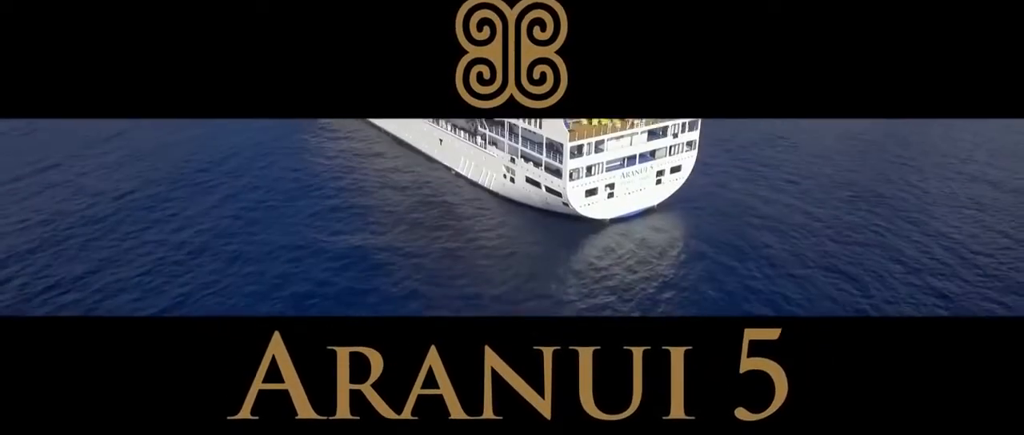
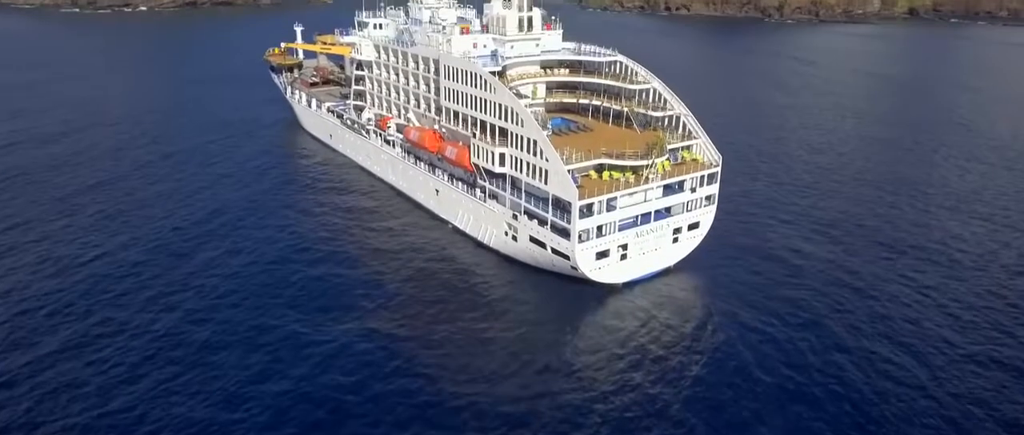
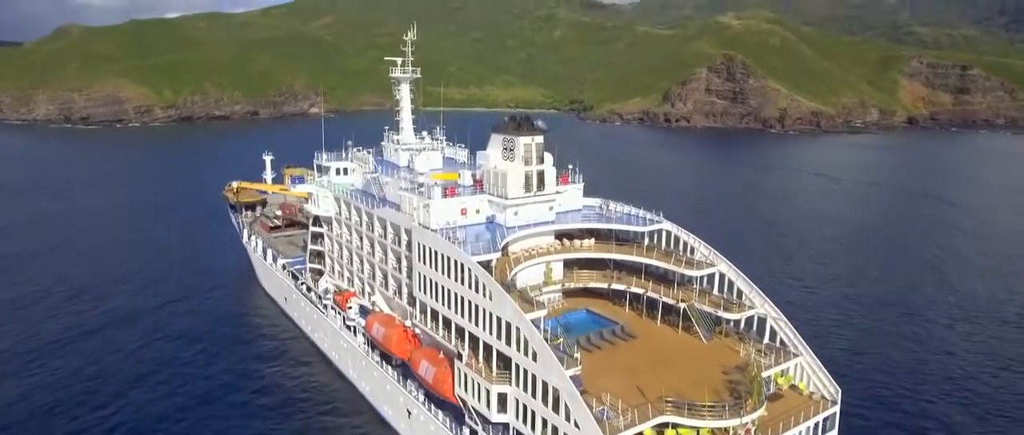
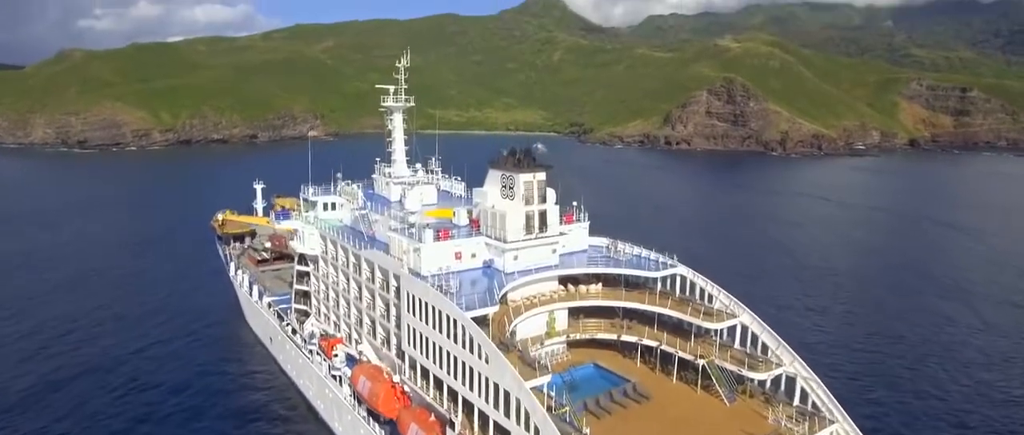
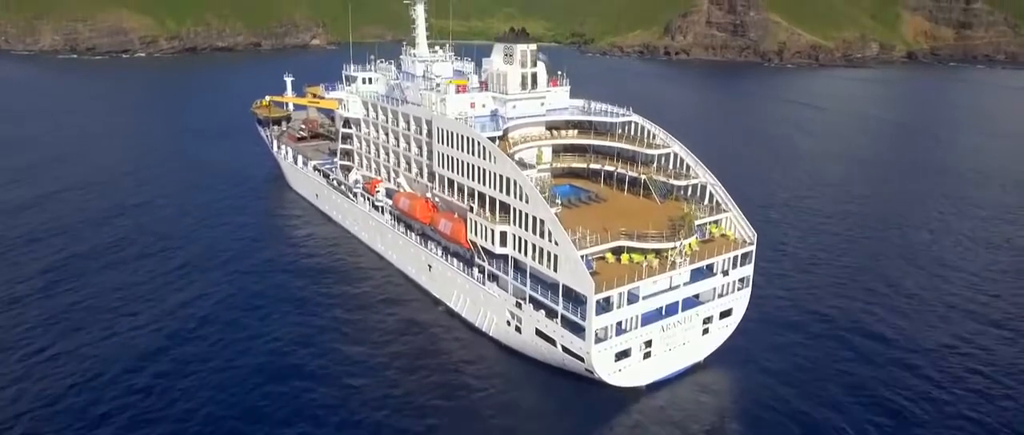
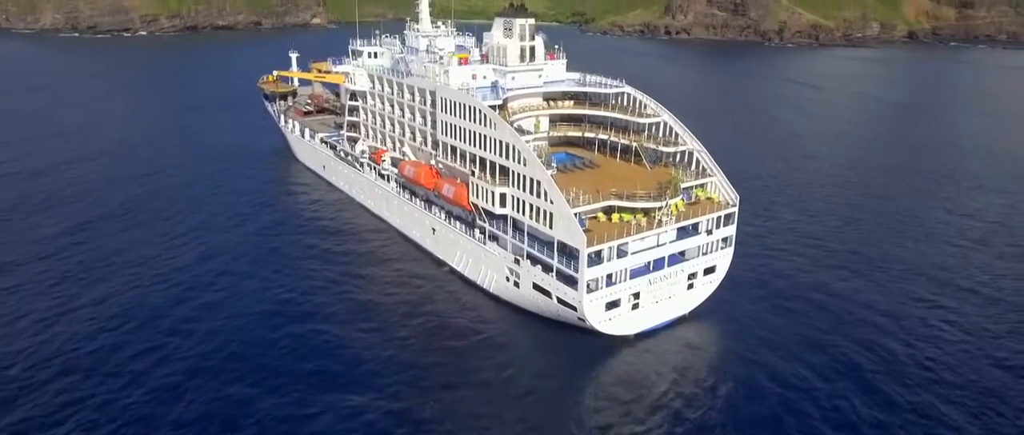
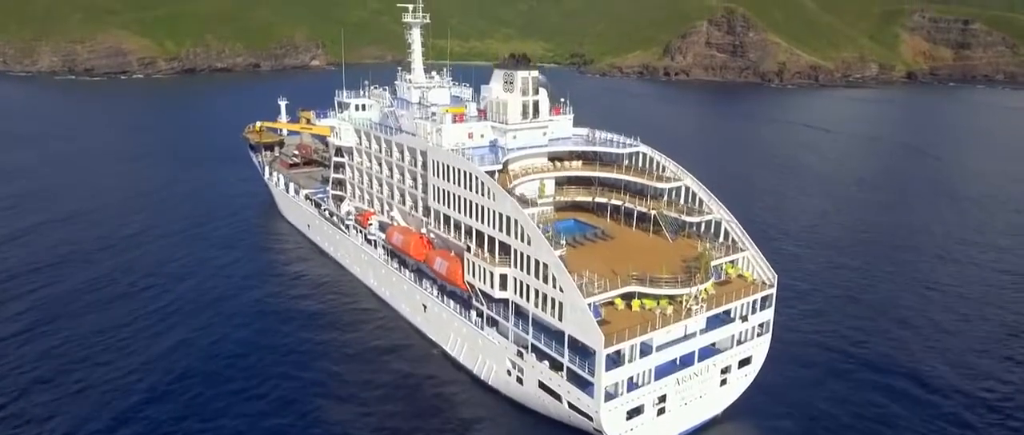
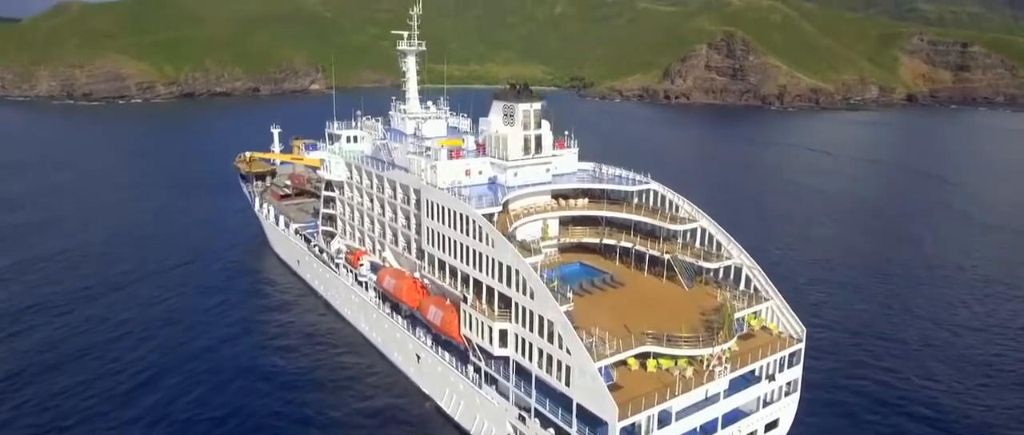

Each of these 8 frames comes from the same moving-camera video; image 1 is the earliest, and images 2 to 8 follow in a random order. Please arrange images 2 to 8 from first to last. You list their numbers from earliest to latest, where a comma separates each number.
2, 6, 5, 7, 8, 3, 4
